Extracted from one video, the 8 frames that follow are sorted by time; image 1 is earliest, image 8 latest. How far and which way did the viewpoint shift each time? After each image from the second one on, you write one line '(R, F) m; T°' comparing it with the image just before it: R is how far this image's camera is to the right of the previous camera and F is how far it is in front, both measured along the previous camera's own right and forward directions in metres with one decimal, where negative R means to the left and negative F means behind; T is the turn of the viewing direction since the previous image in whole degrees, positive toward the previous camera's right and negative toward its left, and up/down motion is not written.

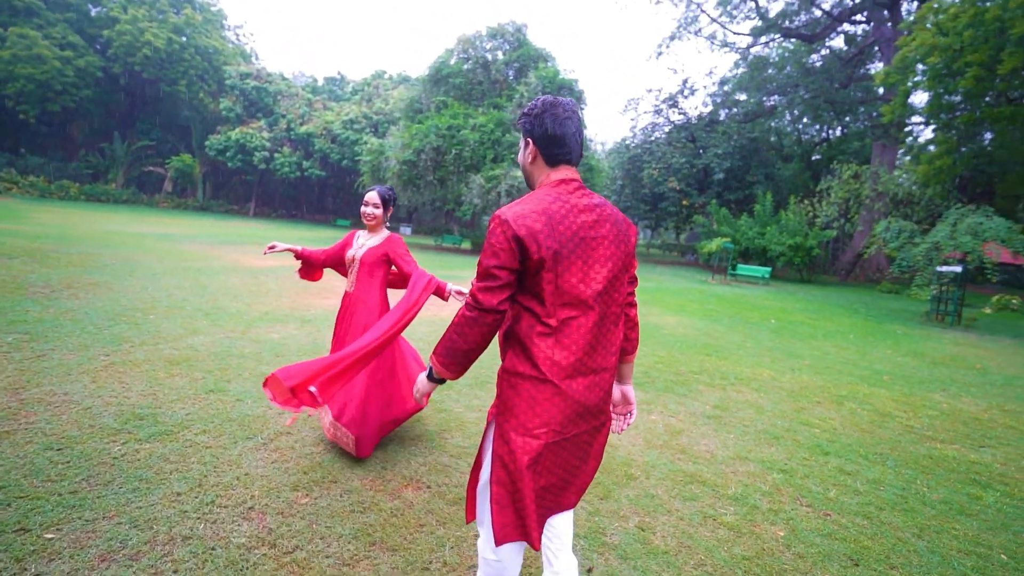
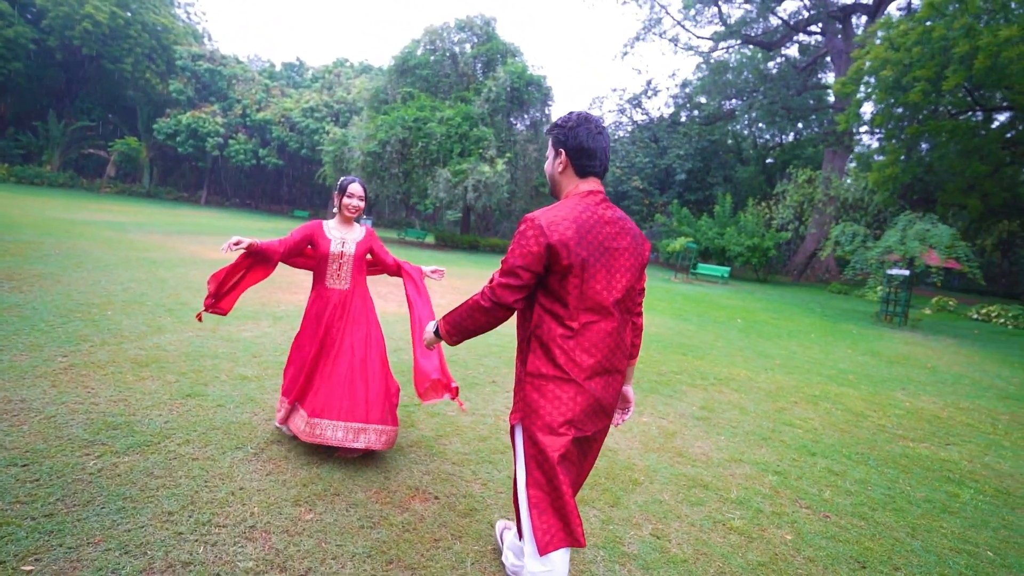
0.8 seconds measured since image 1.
(-0.3, +0.1) m; +5°
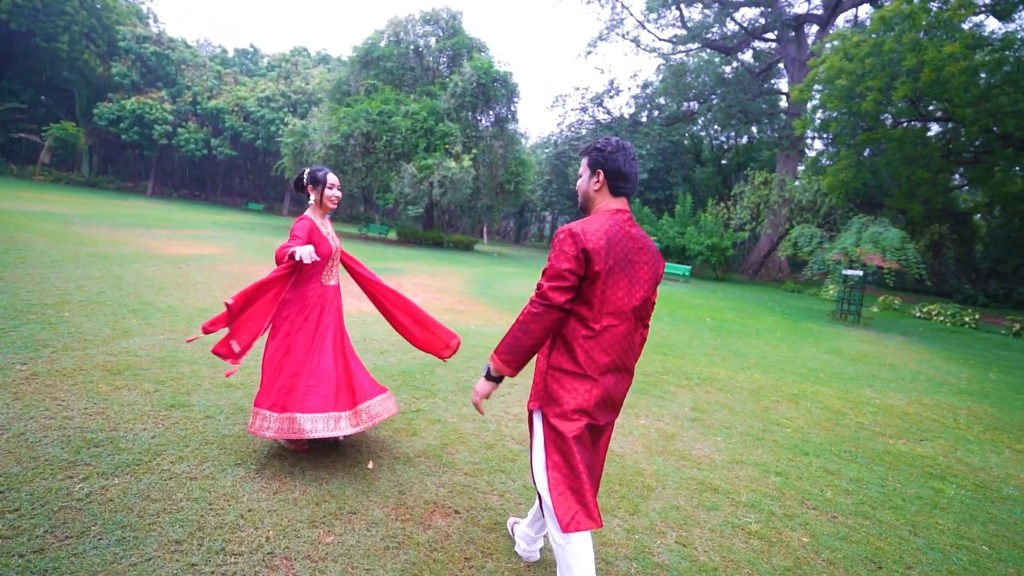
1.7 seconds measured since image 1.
(-0.3, +0.1) m; +5°
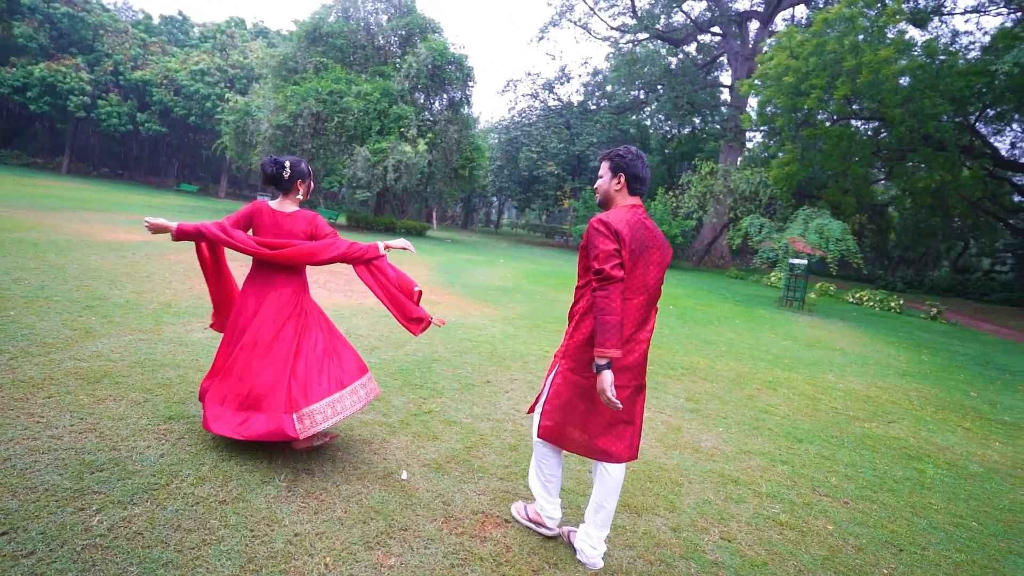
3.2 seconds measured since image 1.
(-0.5, +0.1) m; +6°
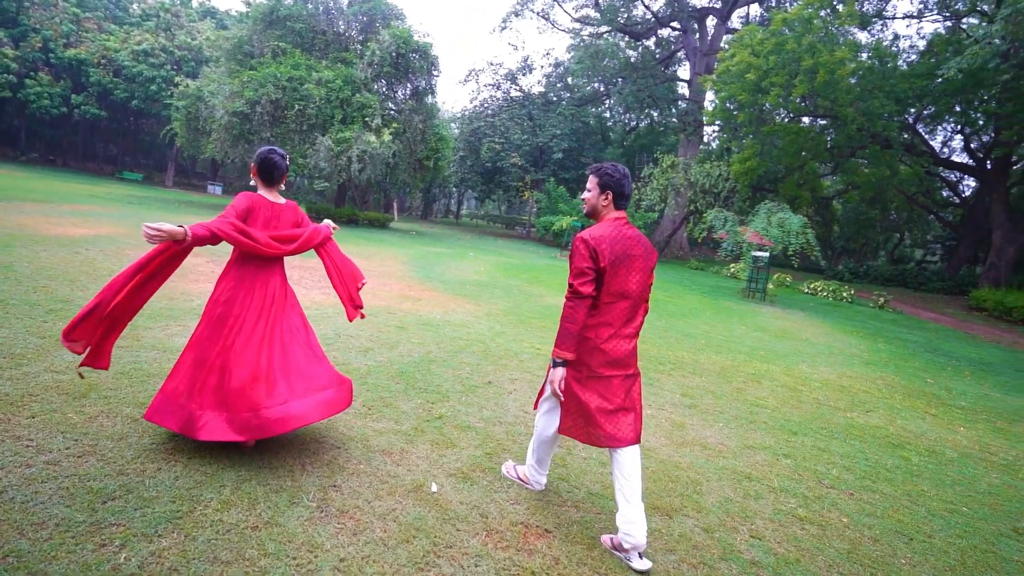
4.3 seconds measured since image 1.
(-0.4, +0.1) m; +5°
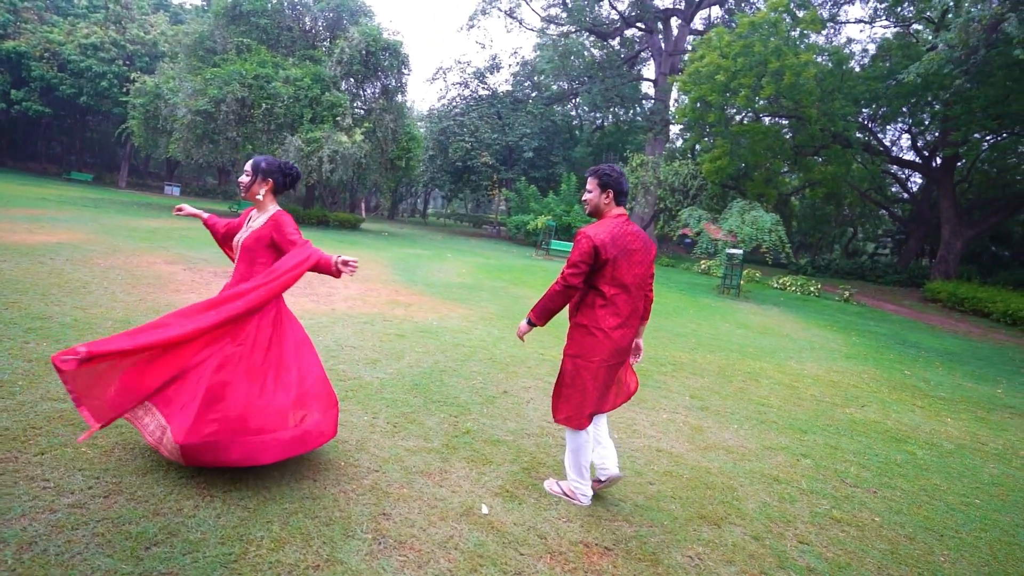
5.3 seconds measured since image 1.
(-0.4, +0.1) m; +4°
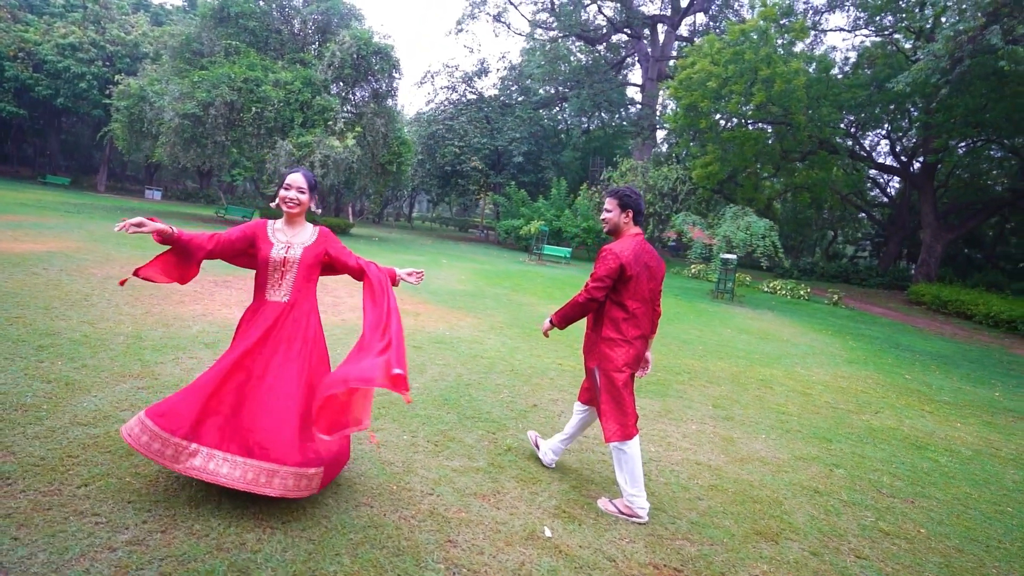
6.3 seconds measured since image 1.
(-0.4, +0.1) m; +2°
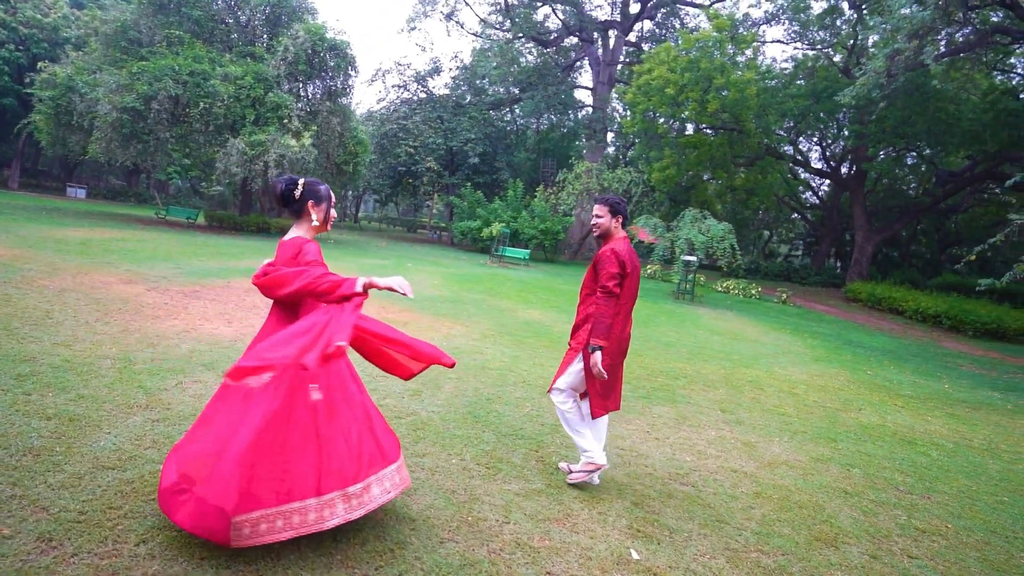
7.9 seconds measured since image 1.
(-0.7, +0.1) m; +6°
